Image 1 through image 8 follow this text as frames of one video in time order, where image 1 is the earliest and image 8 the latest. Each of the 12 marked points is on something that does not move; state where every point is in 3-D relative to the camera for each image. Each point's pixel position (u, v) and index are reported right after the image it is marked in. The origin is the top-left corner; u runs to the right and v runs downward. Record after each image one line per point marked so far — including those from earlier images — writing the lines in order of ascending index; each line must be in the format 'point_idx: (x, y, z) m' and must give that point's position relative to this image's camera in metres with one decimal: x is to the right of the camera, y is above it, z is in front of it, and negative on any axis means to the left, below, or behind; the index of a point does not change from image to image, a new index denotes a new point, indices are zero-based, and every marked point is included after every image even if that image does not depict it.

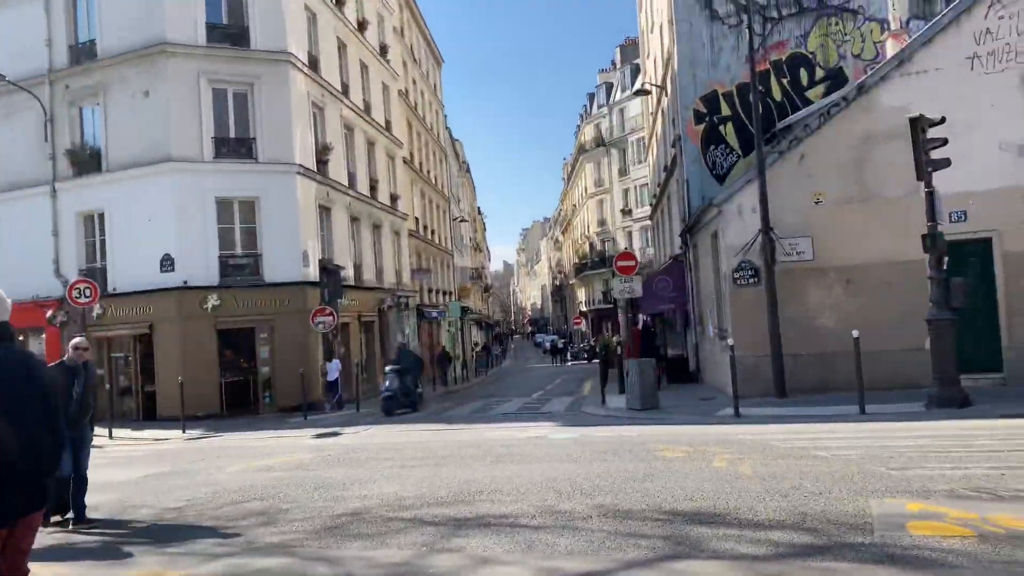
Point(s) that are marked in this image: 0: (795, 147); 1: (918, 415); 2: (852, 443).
0: (+4.8, +2.4, +14.3) m
1: (+5.7, -1.8, +11.7) m
2: (+3.8, -1.7, +9.3) m
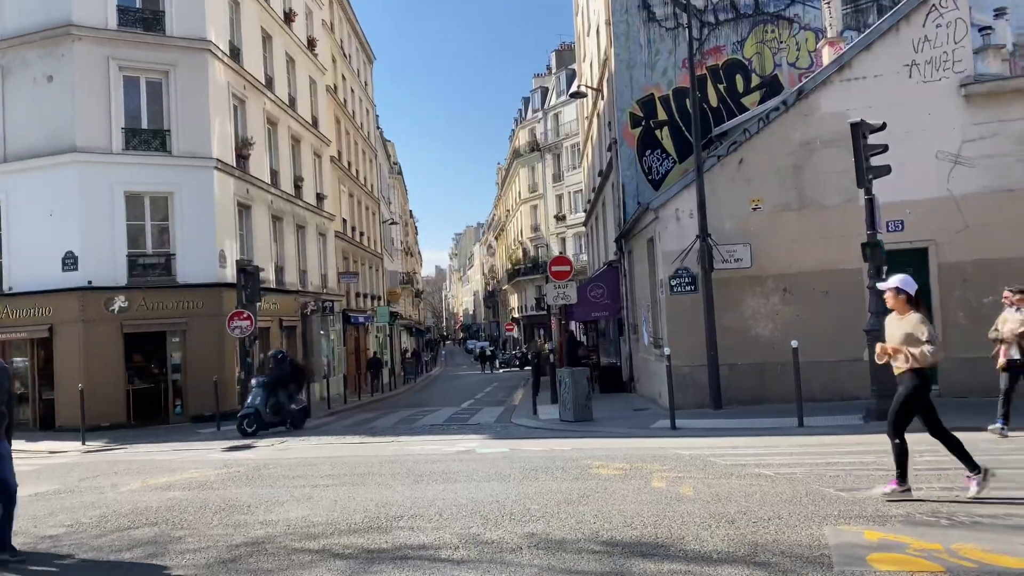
0: (+3.7, +2.3, +14.0) m
1: (+4.7, -1.9, +11.4) m
2: (+3.0, -1.8, +8.8) m
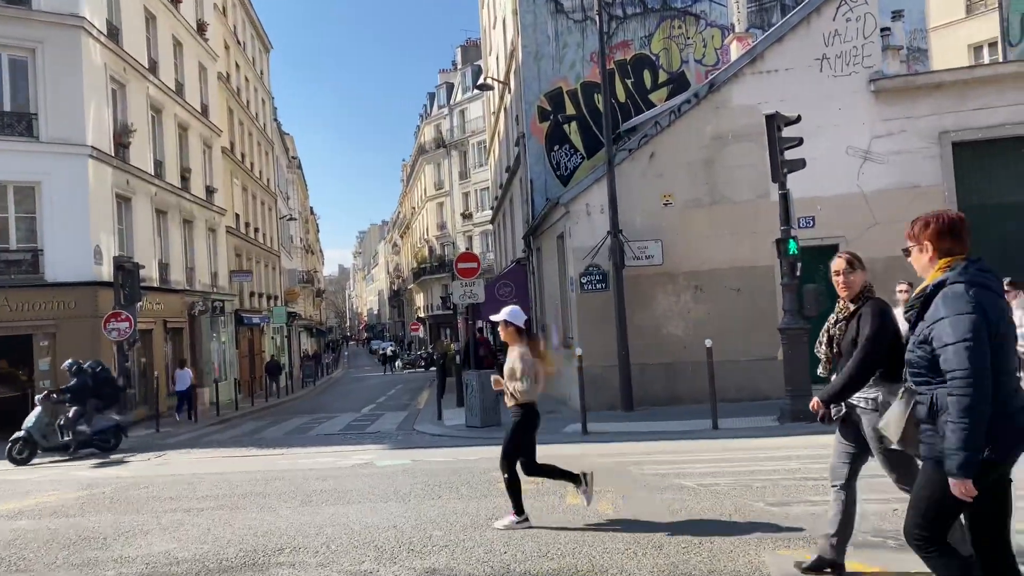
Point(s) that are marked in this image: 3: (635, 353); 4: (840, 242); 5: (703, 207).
0: (+2.1, +2.3, +13.5) m
1: (+3.4, -1.9, +11.0) m
2: (+2.0, -1.8, +8.3) m
3: (+2.0, -1.0, +13.4) m
4: (+5.0, +0.7, +12.8) m
5: (+3.1, +1.3, +13.4) m
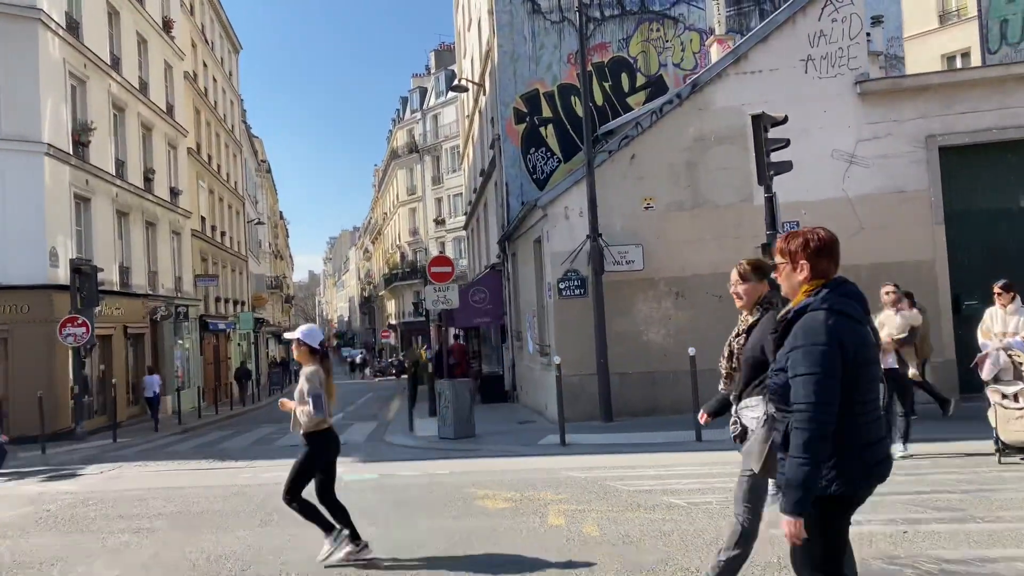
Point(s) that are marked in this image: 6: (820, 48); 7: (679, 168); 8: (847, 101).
0: (+1.8, +2.2, +13.0) m
1: (+3.1, -1.9, +10.6) m
2: (+1.8, -1.8, +7.9) m
3: (+1.6, -1.1, +12.9) m
4: (+4.7, +0.6, +12.5) m
5: (+2.7, +1.2, +13.0) m
6: (+4.7, +3.6, +12.7) m
7: (+2.6, +1.9, +13.0) m
8: (+5.0, +2.8, +12.6) m
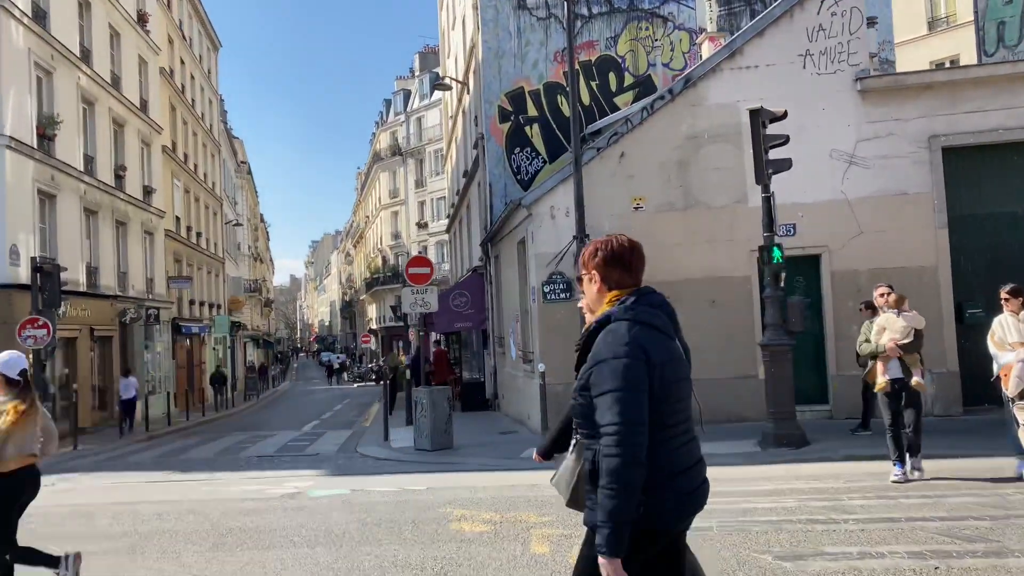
0: (+1.5, +2.1, +12.4) m
1: (+2.9, -2.0, +10.0) m
2: (+1.6, -1.9, +7.2) m
3: (+1.3, -1.2, +12.3) m
4: (+4.4, +0.5, +11.9) m
5: (+2.4, +1.1, +12.4) m
6: (+4.4, +3.5, +12.1) m
7: (+2.3, +1.8, +12.4) m
8: (+4.8, +2.7, +12.0) m
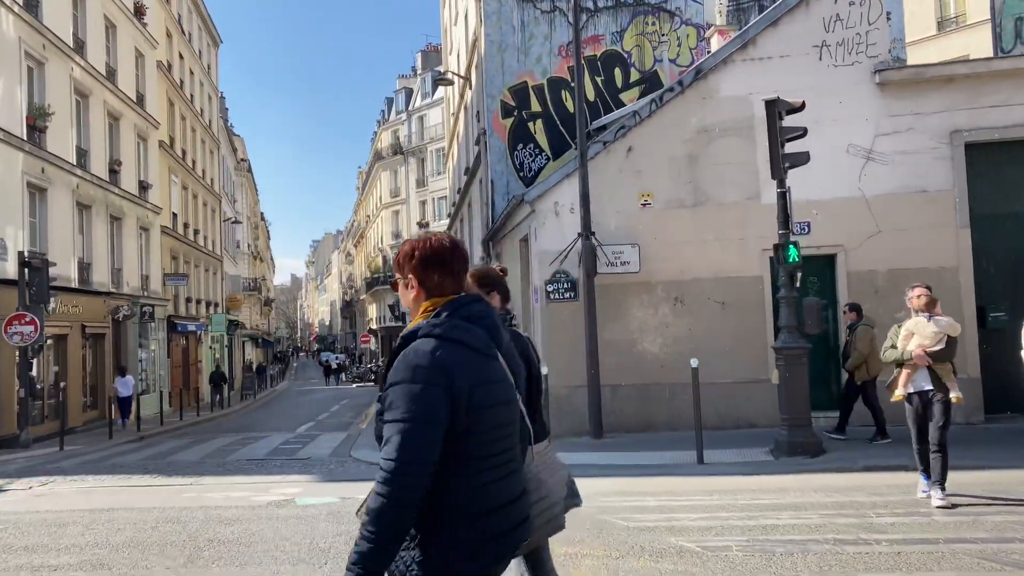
0: (+1.6, +2.1, +11.9) m
1: (+2.9, -2.0, +9.4) m
2: (+1.6, -1.8, +6.7) m
3: (+1.3, -1.2, +11.8) m
4: (+4.5, +0.5, +11.4) m
5: (+2.5, +1.1, +11.9) m
6: (+4.5, +3.5, +11.6) m
7: (+2.4, +1.8, +11.9) m
8: (+4.8, +2.7, +11.5) m
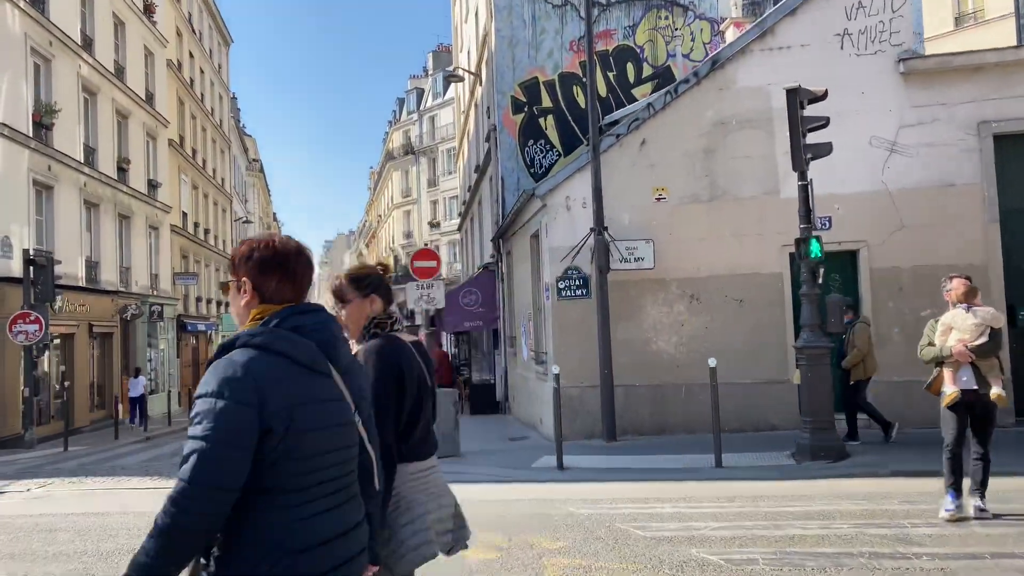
0: (+1.7, +2.2, +11.5) m
1: (+3.0, -2.0, +9.0) m
2: (+1.7, -1.8, +6.3) m
3: (+1.5, -1.1, +11.4) m
4: (+4.6, +0.5, +11.0) m
5: (+2.6, +1.2, +11.5) m
6: (+4.6, +3.6, +11.2) m
7: (+2.5, +1.8, +11.5) m
8: (+5.0, +2.7, +11.1) m
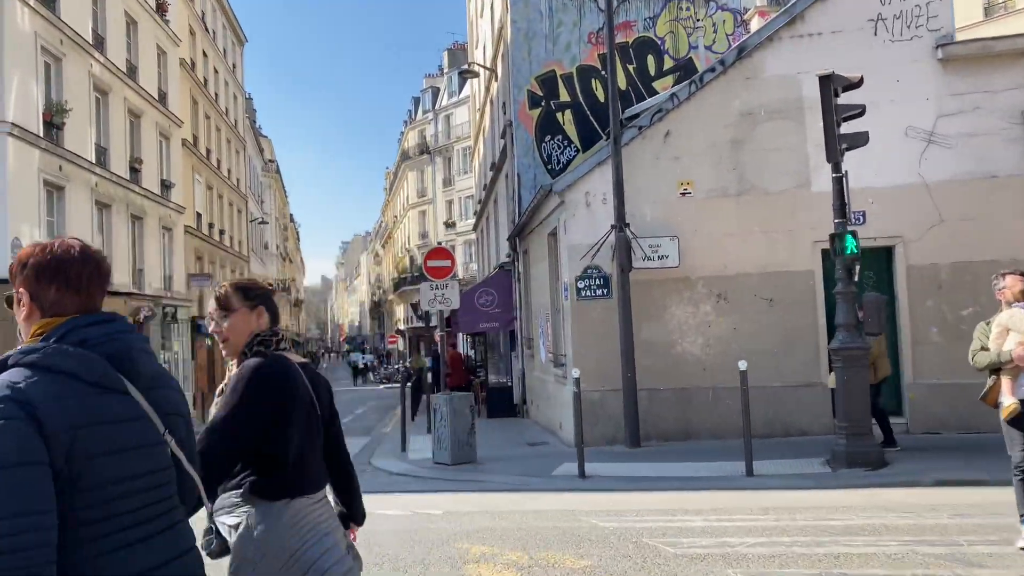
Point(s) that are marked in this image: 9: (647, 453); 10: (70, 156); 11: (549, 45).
0: (+1.9, +2.2, +11.1) m
1: (+3.2, -1.9, +8.5) m
2: (+1.8, -1.8, +5.8) m
3: (+1.7, -1.1, +10.9) m
4: (+4.8, +0.6, +10.4) m
5: (+2.8, +1.2, +11.0) m
6: (+4.8, +3.6, +10.6) m
7: (+2.8, +1.8, +11.0) m
8: (+5.2, +2.8, +10.5) m
9: (+1.7, -2.0, +10.2) m
10: (-10.3, +3.1, +19.5) m
11: (+0.8, +5.3, +18.4) m
